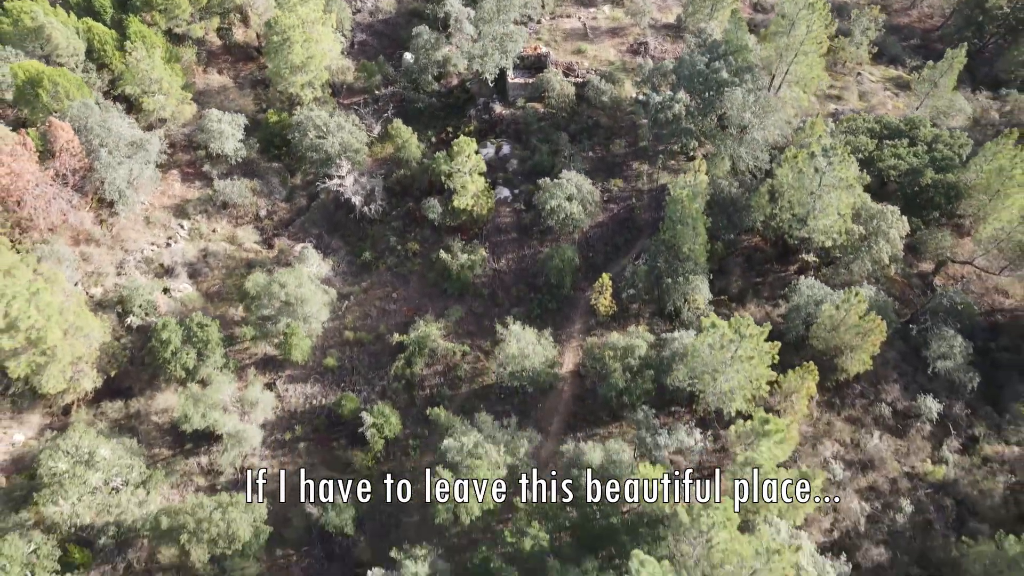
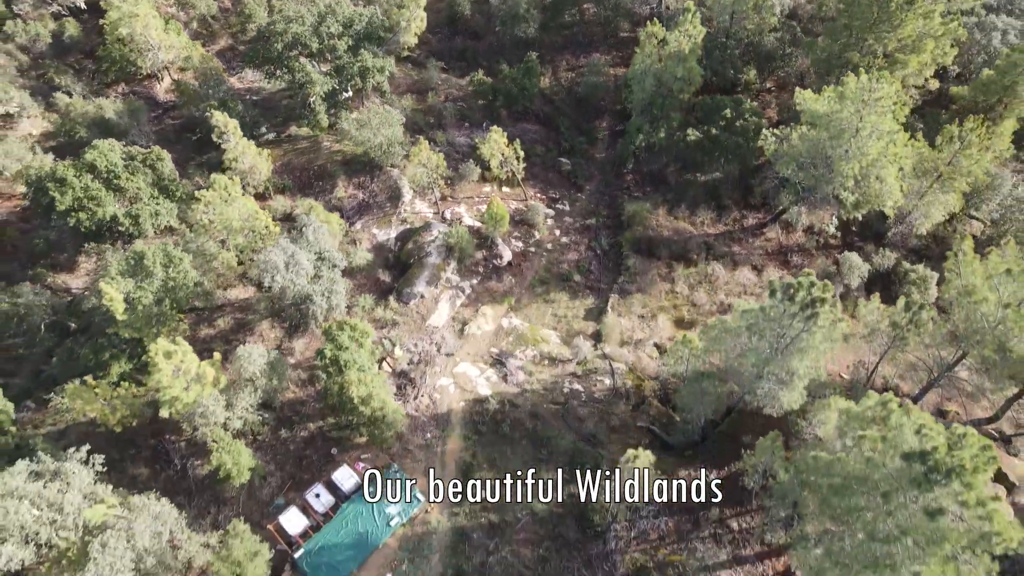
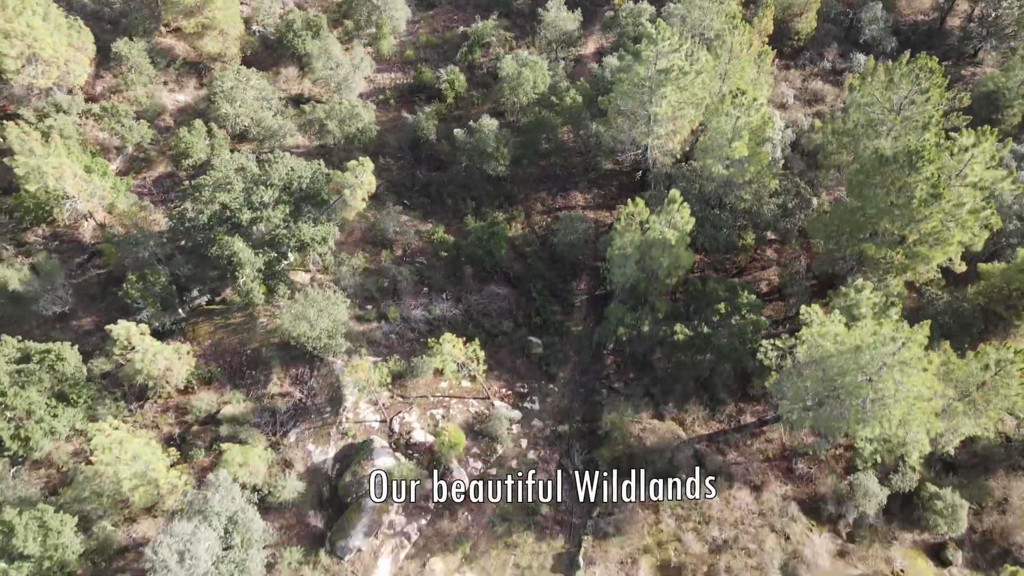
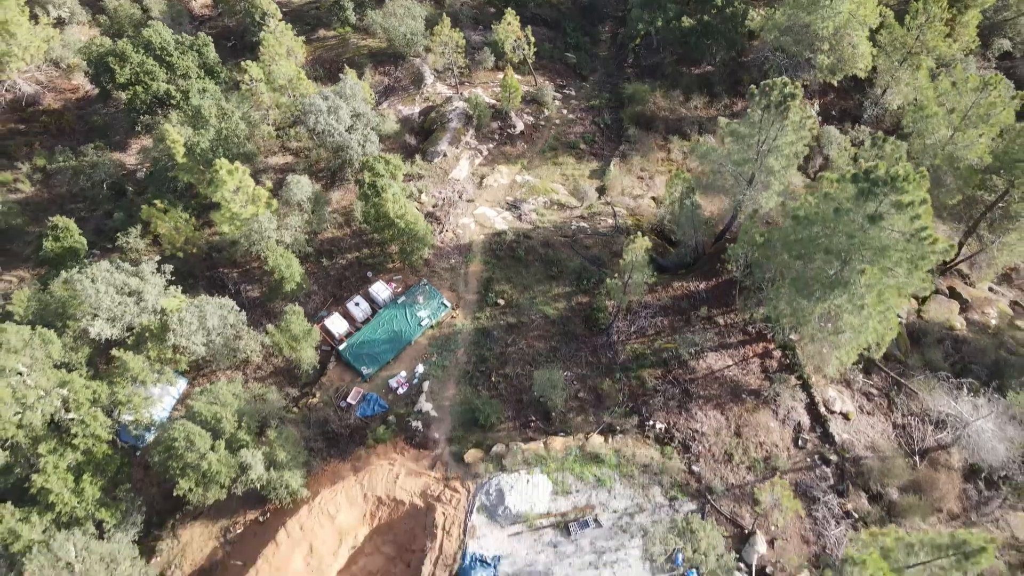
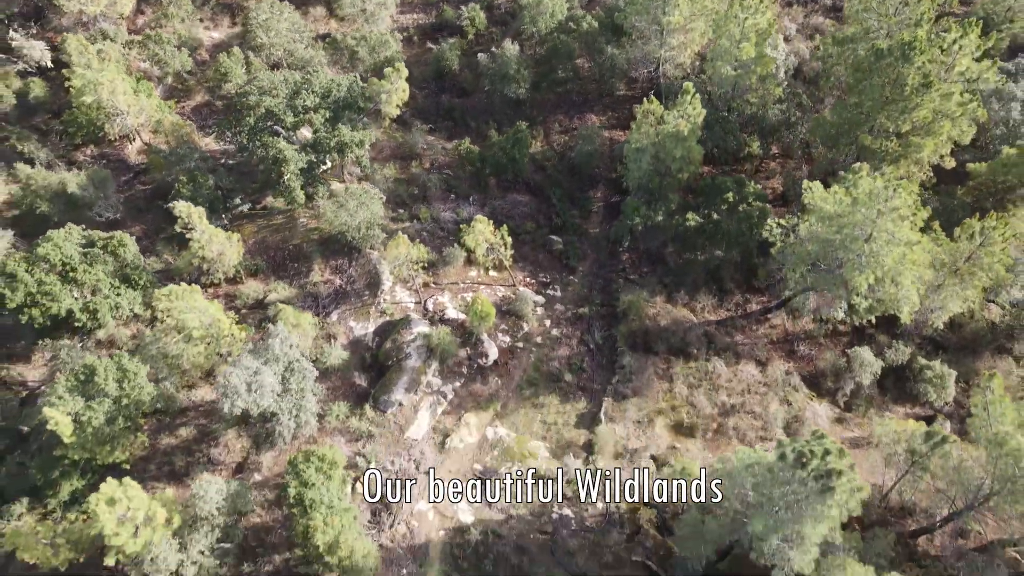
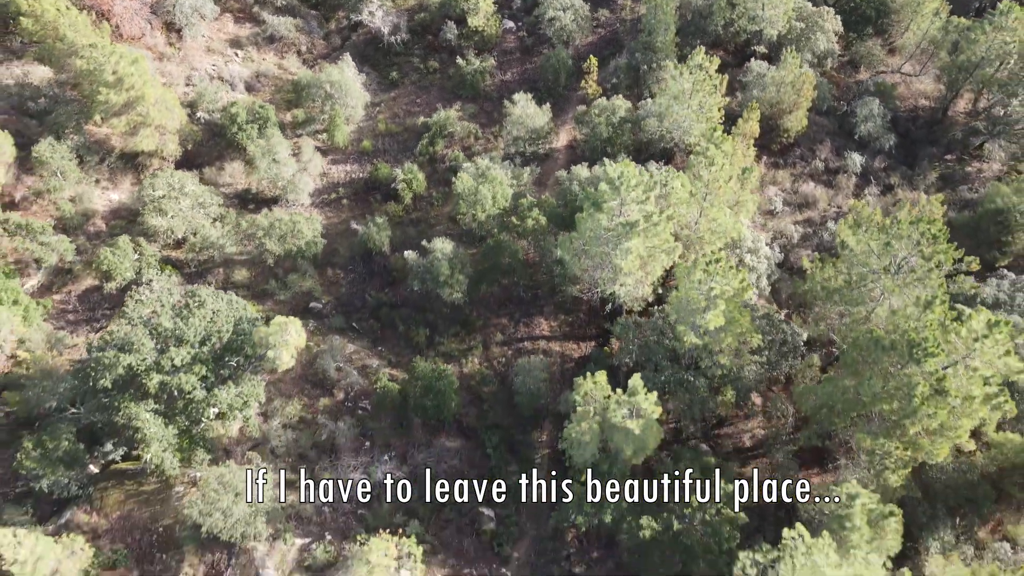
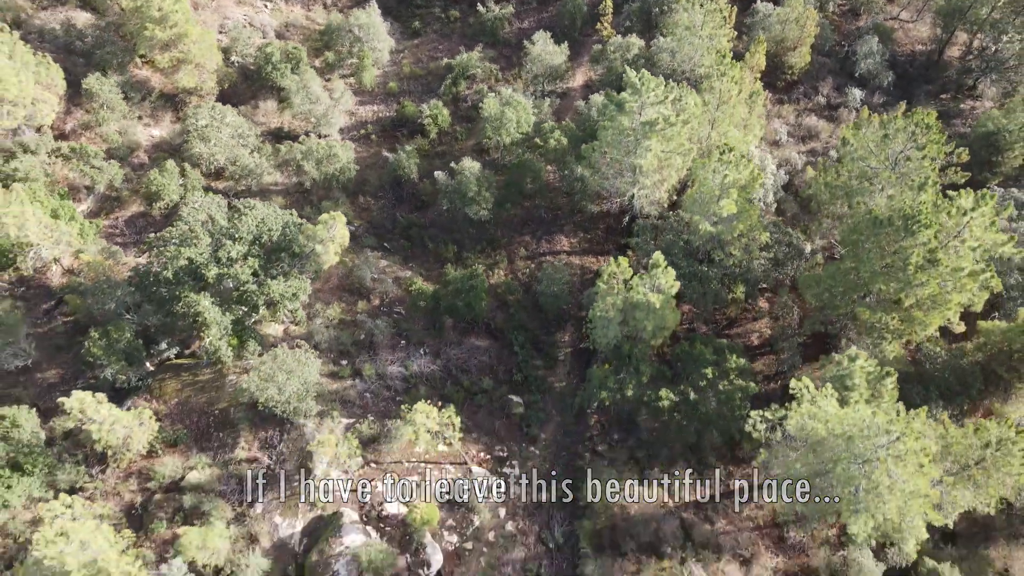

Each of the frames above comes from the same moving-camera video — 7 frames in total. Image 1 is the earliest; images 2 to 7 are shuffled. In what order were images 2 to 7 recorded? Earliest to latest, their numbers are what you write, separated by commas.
6, 7, 3, 5, 2, 4
